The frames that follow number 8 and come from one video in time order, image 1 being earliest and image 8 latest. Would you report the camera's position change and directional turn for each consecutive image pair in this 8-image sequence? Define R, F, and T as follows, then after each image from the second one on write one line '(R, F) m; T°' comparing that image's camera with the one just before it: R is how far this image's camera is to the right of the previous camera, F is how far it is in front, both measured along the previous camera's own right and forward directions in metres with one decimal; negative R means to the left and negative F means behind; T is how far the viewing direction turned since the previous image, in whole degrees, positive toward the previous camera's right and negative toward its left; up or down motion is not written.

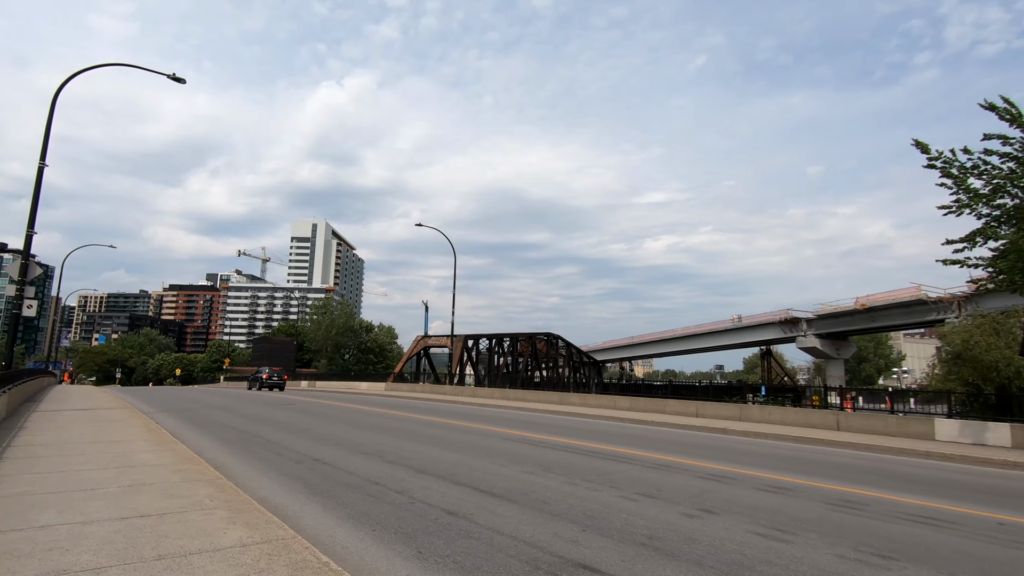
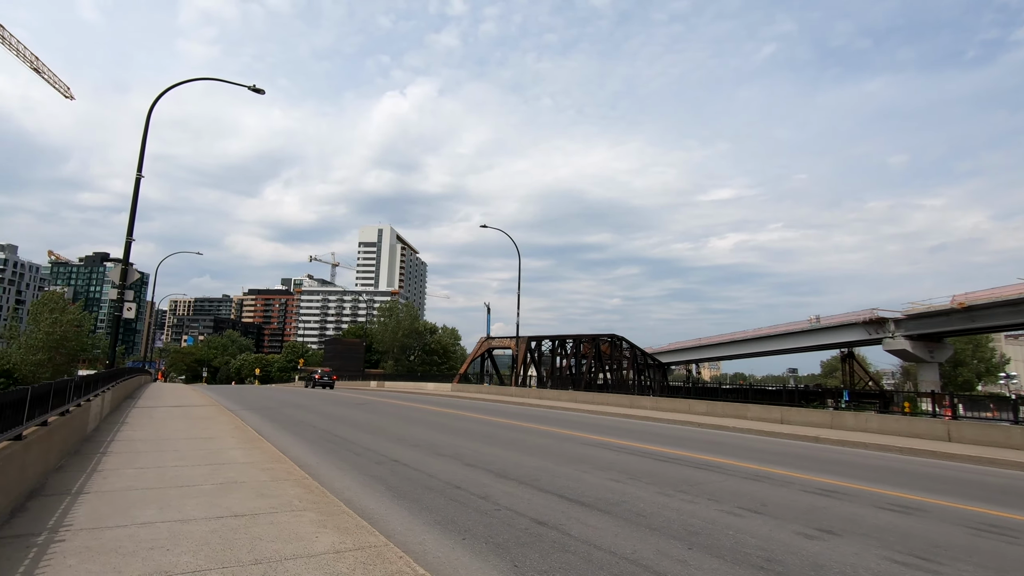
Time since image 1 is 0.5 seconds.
(-0.2, +0.2) m; -6°
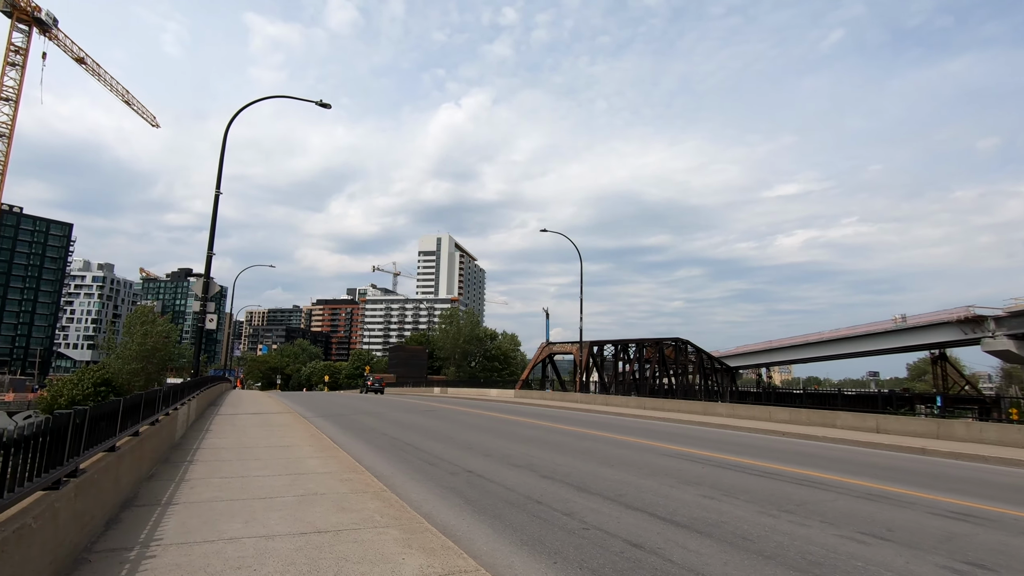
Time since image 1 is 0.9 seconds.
(-0.2, +0.2) m; -6°
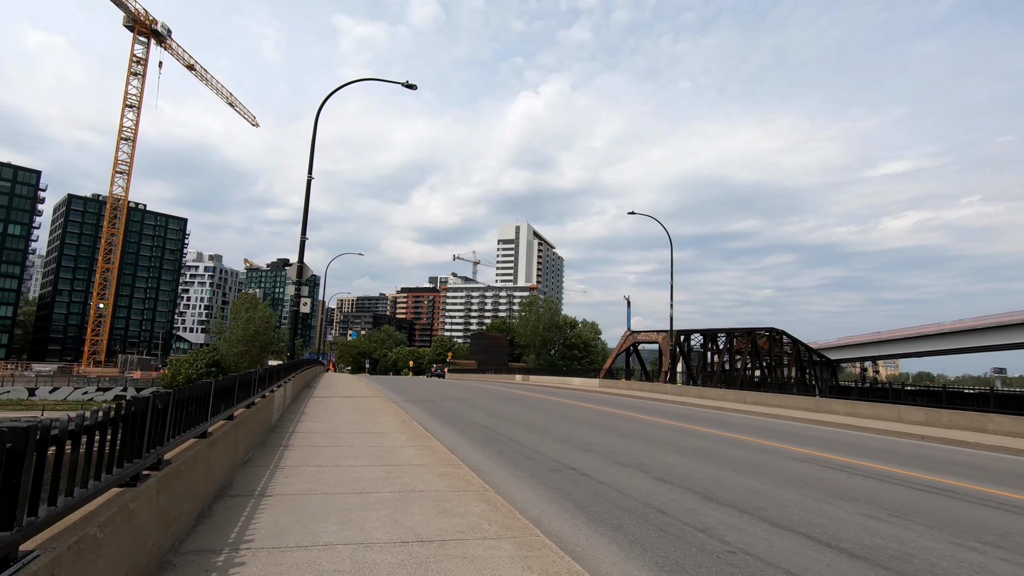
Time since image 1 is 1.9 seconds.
(-0.3, +0.5) m; -8°
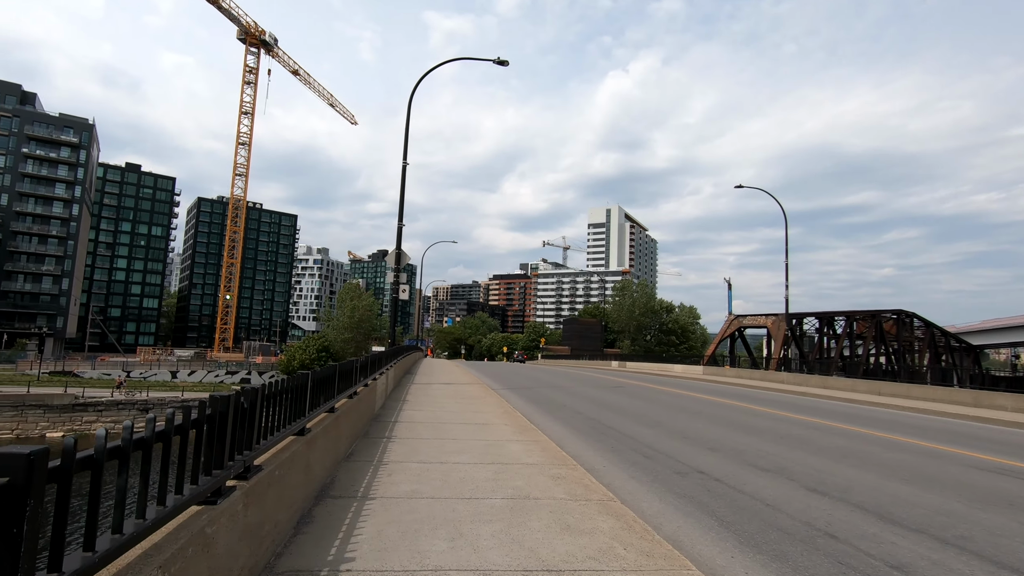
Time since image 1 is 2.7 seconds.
(-0.2, +0.5) m; -10°
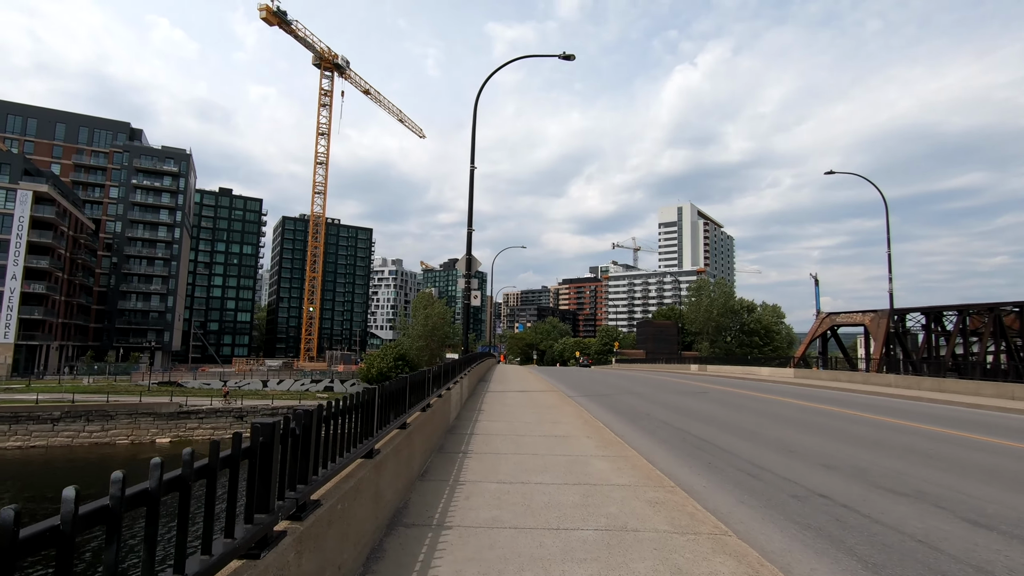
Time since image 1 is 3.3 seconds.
(-0.1, +0.3) m; -7°
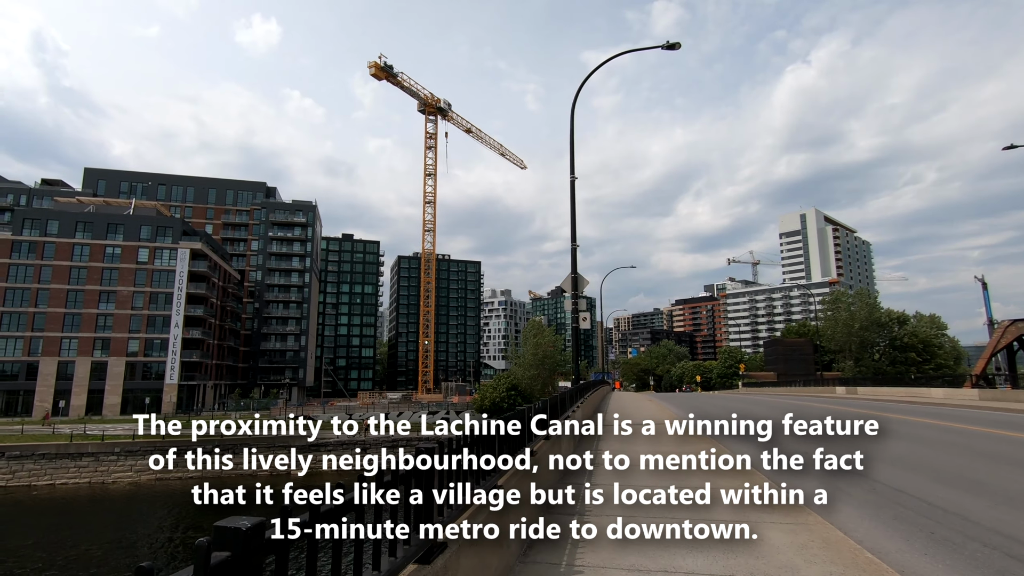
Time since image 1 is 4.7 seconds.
(0.0, +0.9) m; -11°
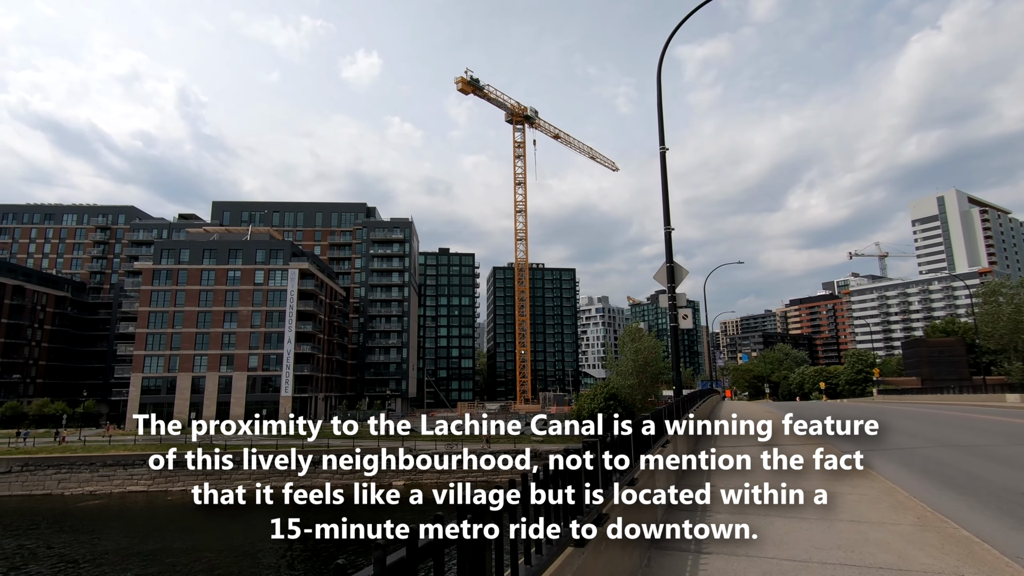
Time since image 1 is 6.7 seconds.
(+0.3, +1.4) m; -10°
